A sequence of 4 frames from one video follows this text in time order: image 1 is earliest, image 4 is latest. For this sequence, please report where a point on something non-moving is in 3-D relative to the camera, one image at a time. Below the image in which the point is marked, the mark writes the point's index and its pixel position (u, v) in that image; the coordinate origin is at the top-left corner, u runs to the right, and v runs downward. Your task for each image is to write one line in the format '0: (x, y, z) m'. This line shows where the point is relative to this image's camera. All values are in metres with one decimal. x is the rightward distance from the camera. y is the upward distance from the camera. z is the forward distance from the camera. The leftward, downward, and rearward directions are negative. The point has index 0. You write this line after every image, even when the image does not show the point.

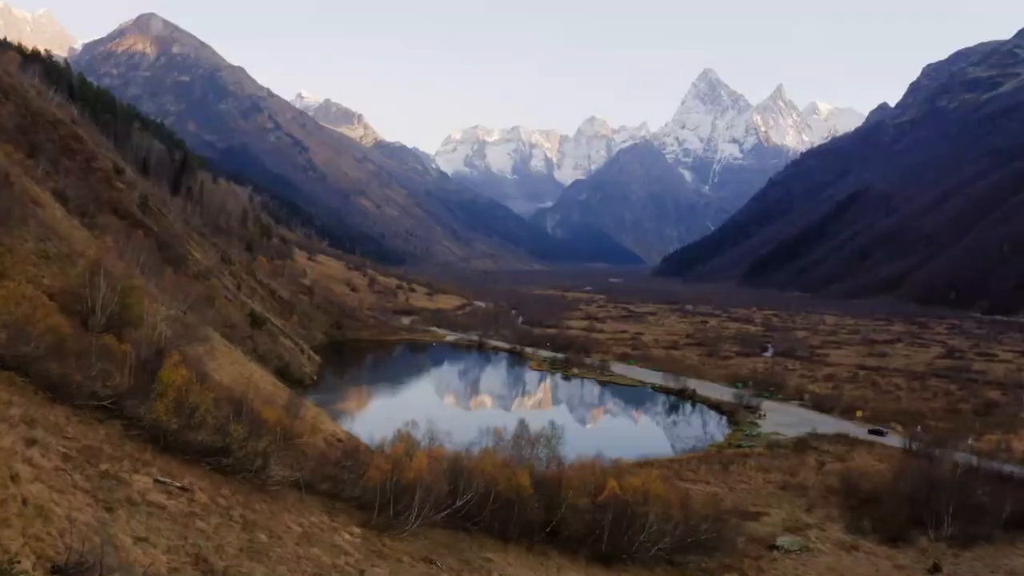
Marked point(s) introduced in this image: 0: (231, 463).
0: (-6.8, -4.2, +18.7) m
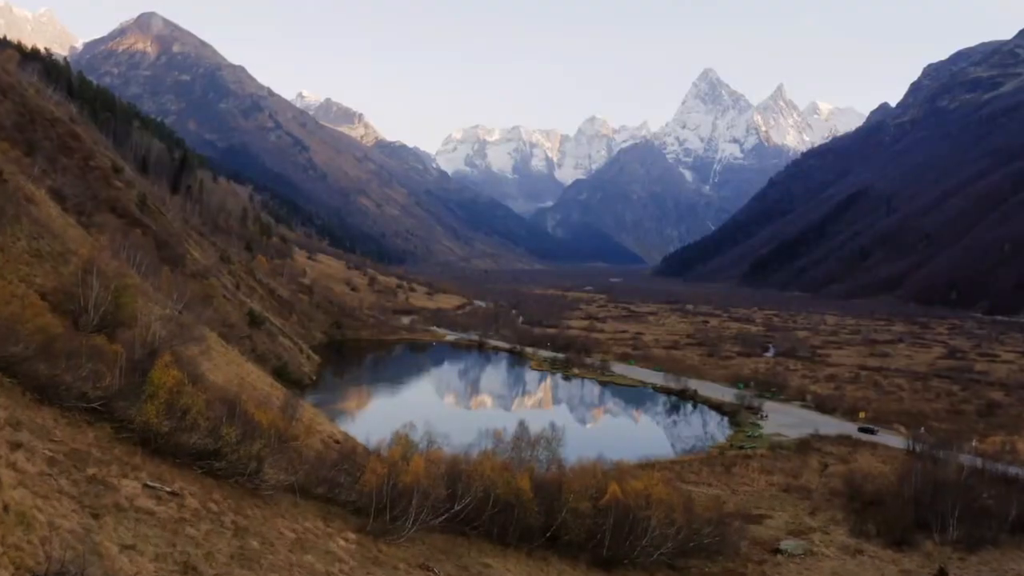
0: (-6.8, -4.2, +18.3) m
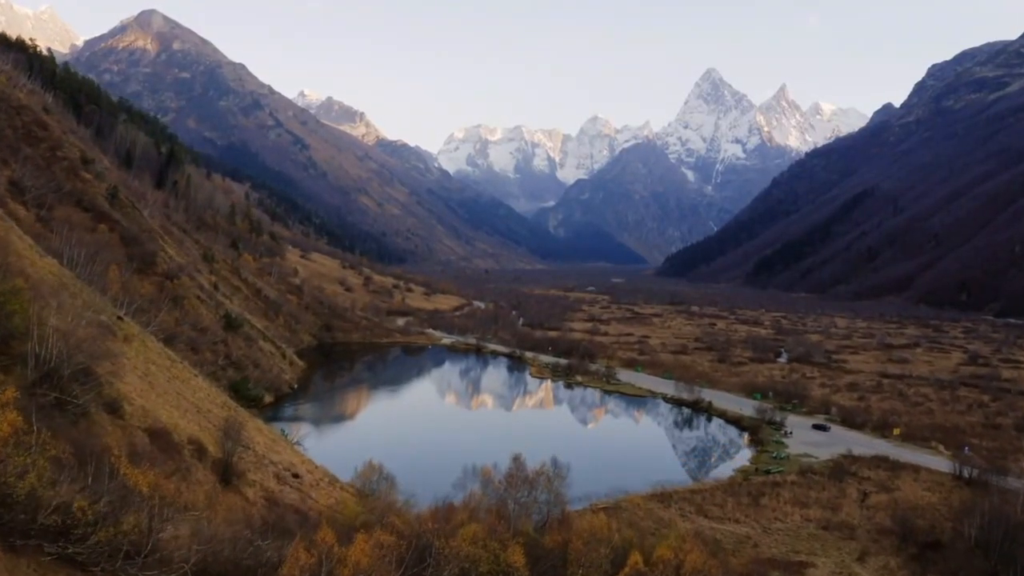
0: (-7.1, -4.3, +12.9) m
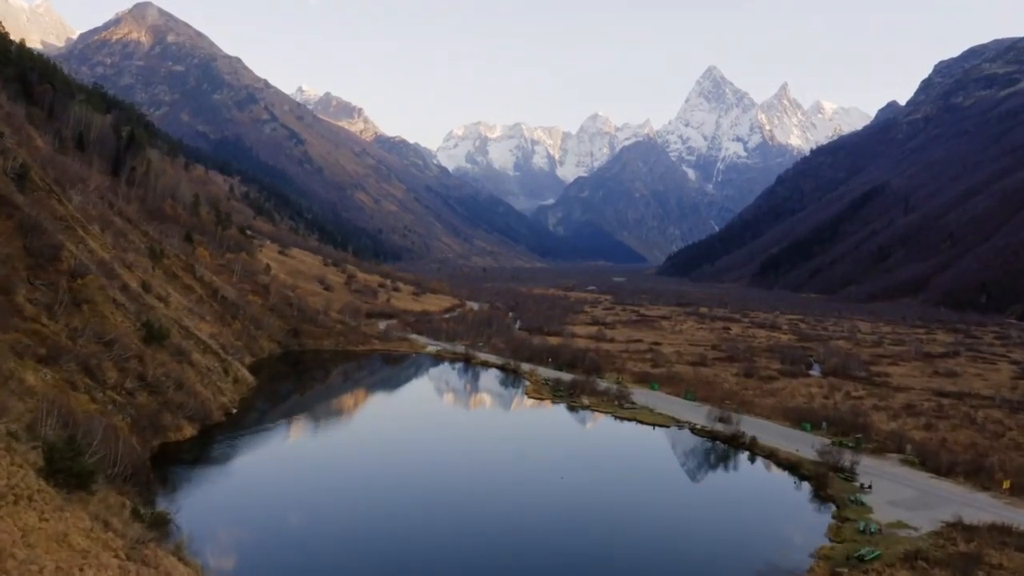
0: (-7.6, -4.6, +0.4) m
